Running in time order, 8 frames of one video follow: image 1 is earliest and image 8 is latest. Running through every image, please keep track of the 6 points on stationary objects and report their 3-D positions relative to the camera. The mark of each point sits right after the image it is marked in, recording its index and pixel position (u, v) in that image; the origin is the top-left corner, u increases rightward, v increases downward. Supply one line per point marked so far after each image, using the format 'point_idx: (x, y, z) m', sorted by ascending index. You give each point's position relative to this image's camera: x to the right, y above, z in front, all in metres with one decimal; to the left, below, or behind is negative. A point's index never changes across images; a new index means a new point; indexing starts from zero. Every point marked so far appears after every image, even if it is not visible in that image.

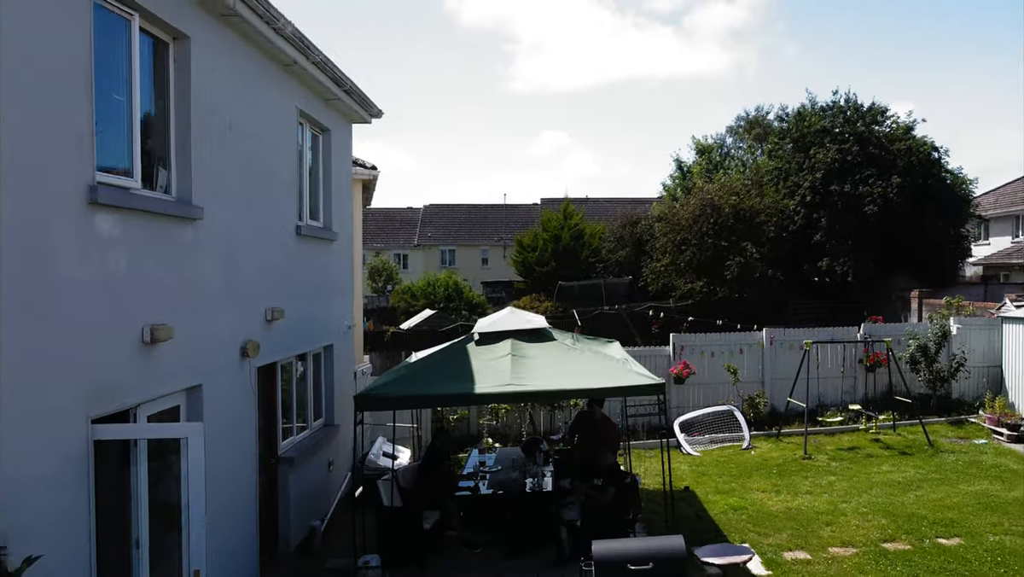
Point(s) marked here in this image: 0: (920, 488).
0: (+4.8, -2.3, +8.4) m
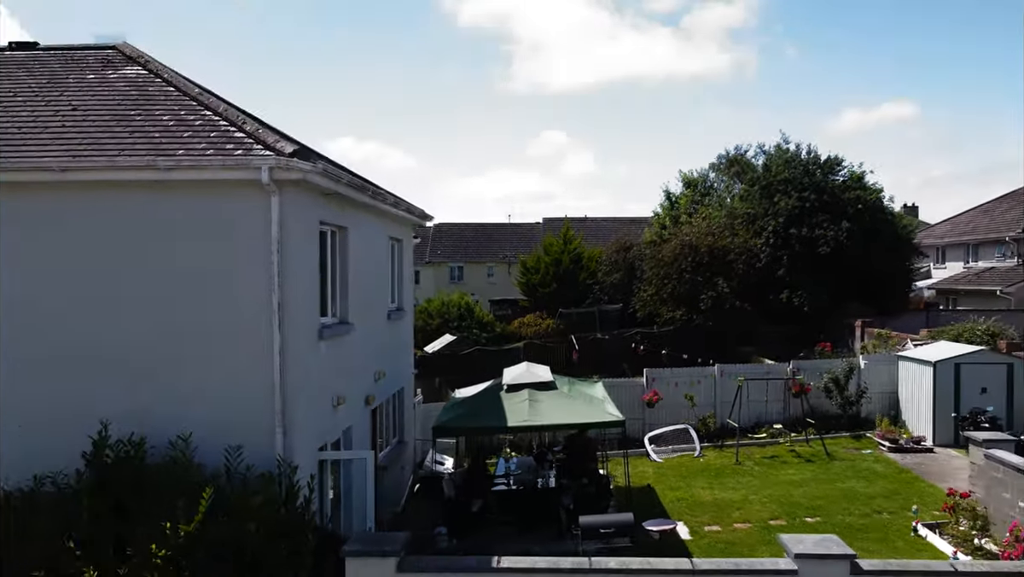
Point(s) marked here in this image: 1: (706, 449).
0: (+5.0, -3.3, +12.2) m
1: (+3.9, -3.2, +14.4) m
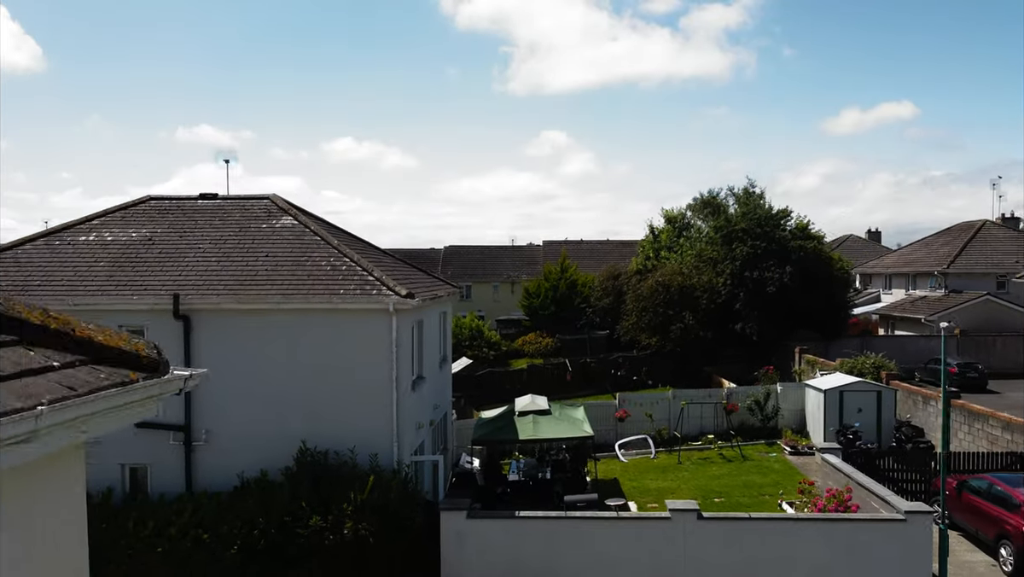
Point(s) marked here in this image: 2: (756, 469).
0: (+5.2, -4.7, +17.9) m
1: (+4.1, -4.6, +20.1) m
2: (+6.2, -4.6, +18.3) m
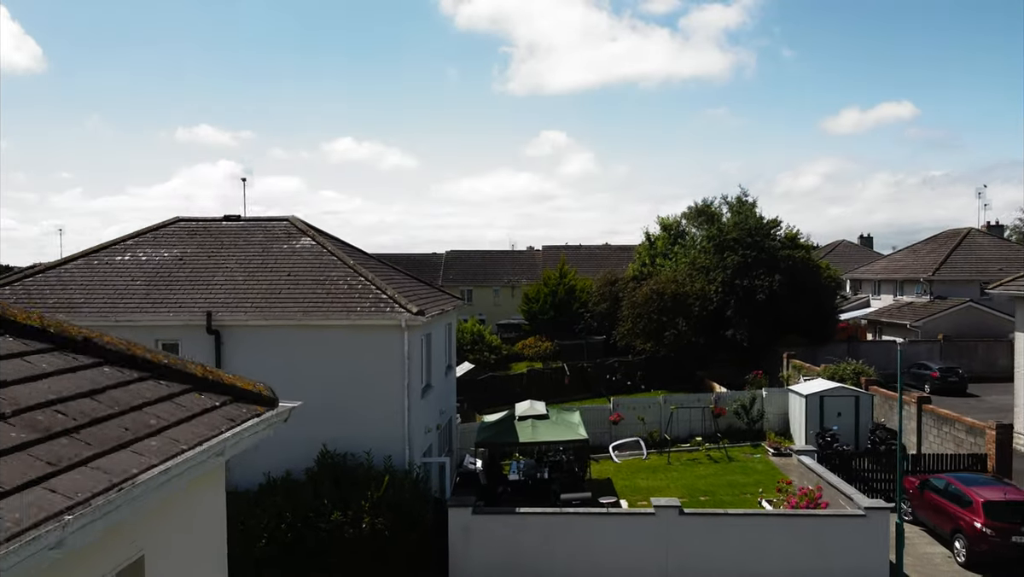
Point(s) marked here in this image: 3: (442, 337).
0: (+5.3, -5.0, +19.2) m
1: (+4.1, -4.9, +21.4) m
2: (+6.2, -4.9, +19.6) m
3: (-1.6, -1.1, +17.0) m
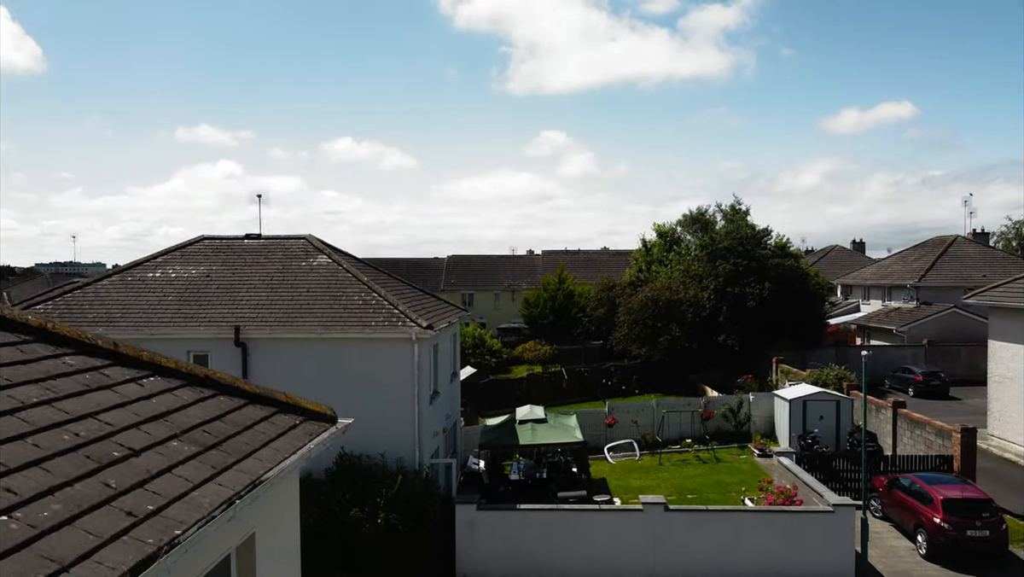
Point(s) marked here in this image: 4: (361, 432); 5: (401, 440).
0: (+5.3, -5.4, +20.5) m
1: (+4.1, -5.3, +22.7) m
2: (+6.2, -5.3, +20.9) m
3: (-1.6, -1.5, +18.3) m
4: (-3.2, -3.1, +15.4) m
5: (-2.4, -3.2, +15.3) m
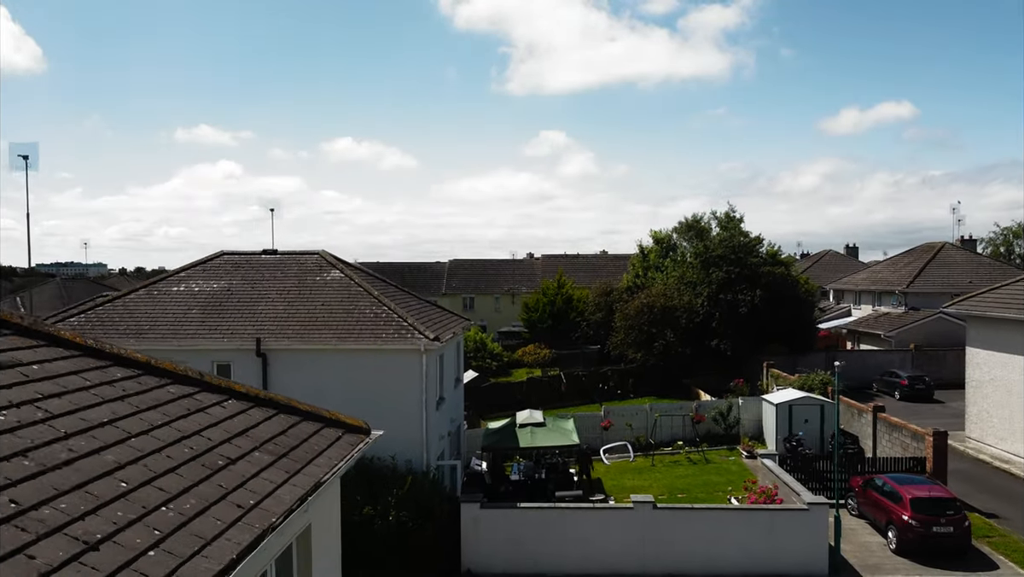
0: (+5.3, -5.7, +21.7) m
1: (+4.2, -5.6, +24.0) m
2: (+6.3, -5.6, +22.2) m
3: (-1.6, -1.8, +19.5) m
4: (-3.2, -3.4, +16.6) m
5: (-2.4, -3.6, +16.6) m
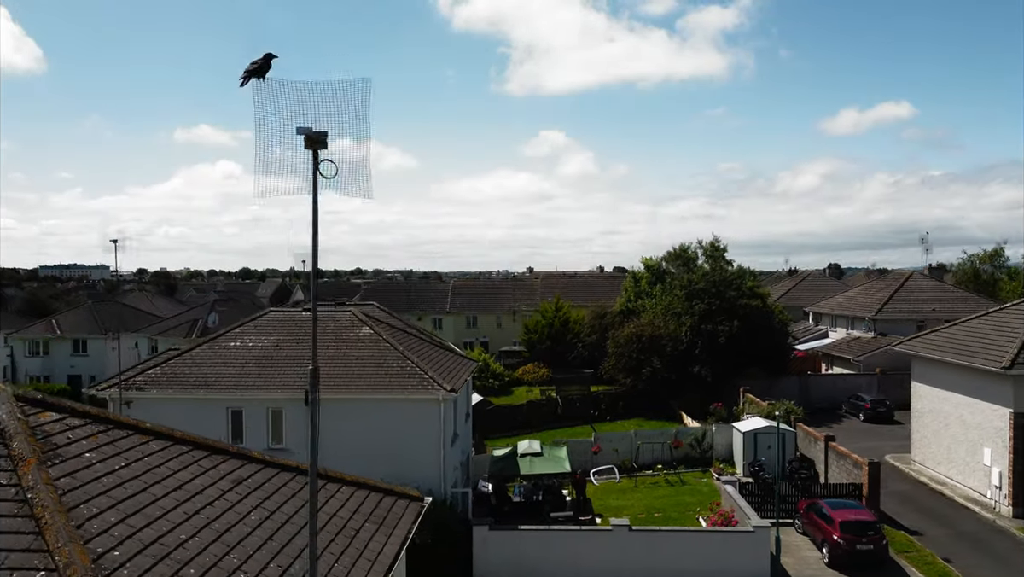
0: (+5.4, -7.4, +25.3) m
1: (+4.2, -7.2, +27.5) m
2: (+6.3, -7.3, +25.7) m
3: (-1.5, -3.5, +23.1) m
4: (-3.2, -5.1, +20.2) m
5: (-2.3, -5.2, +20.1) m
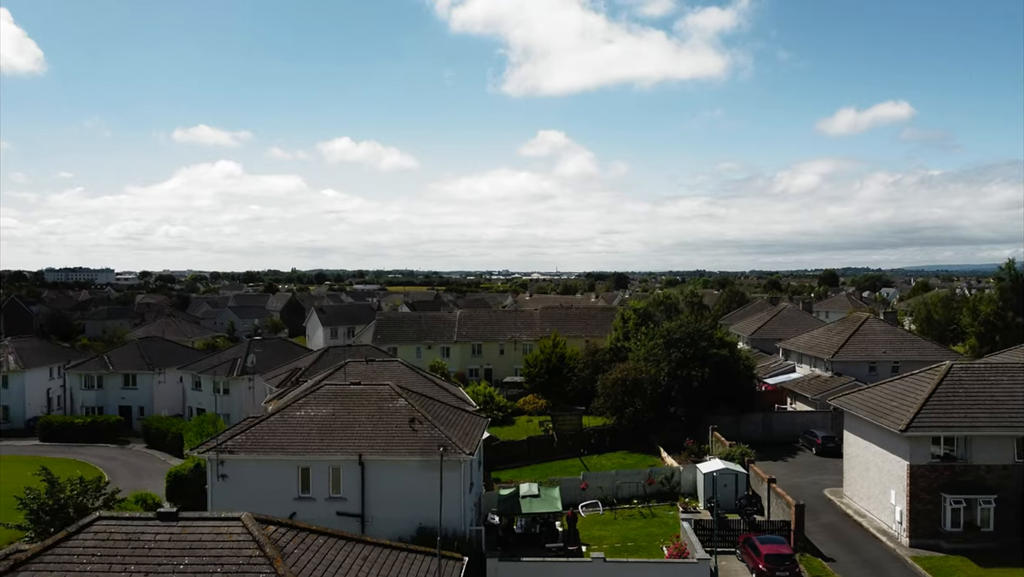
0: (+5.5, -10.5, +31.5) m
1: (+4.4, -10.4, +33.8) m
2: (+6.5, -10.4, +32.0) m
3: (-1.4, -6.7, +29.3) m
4: (-3.0, -8.3, +26.4) m
5: (-2.2, -8.4, +26.4) m
